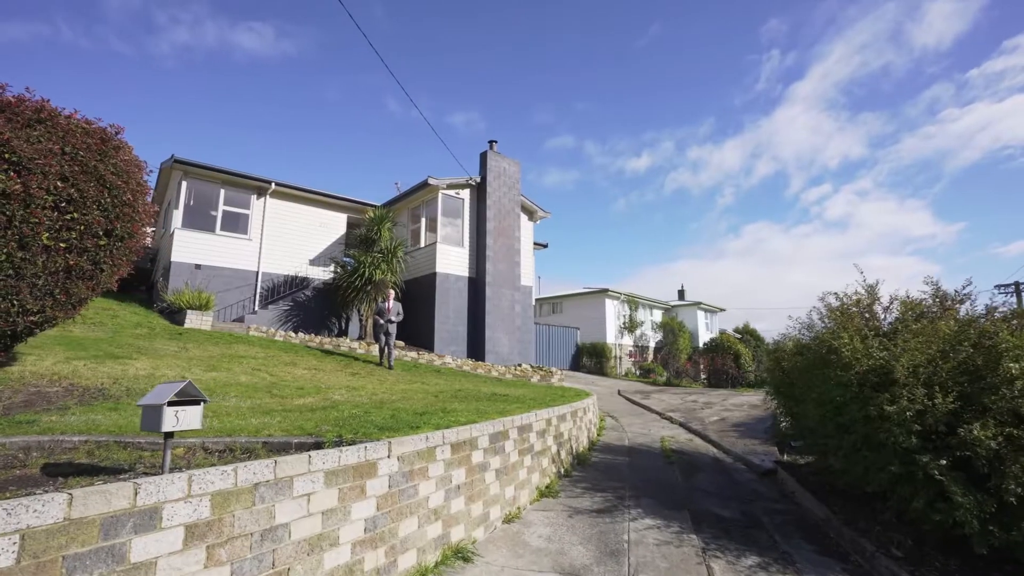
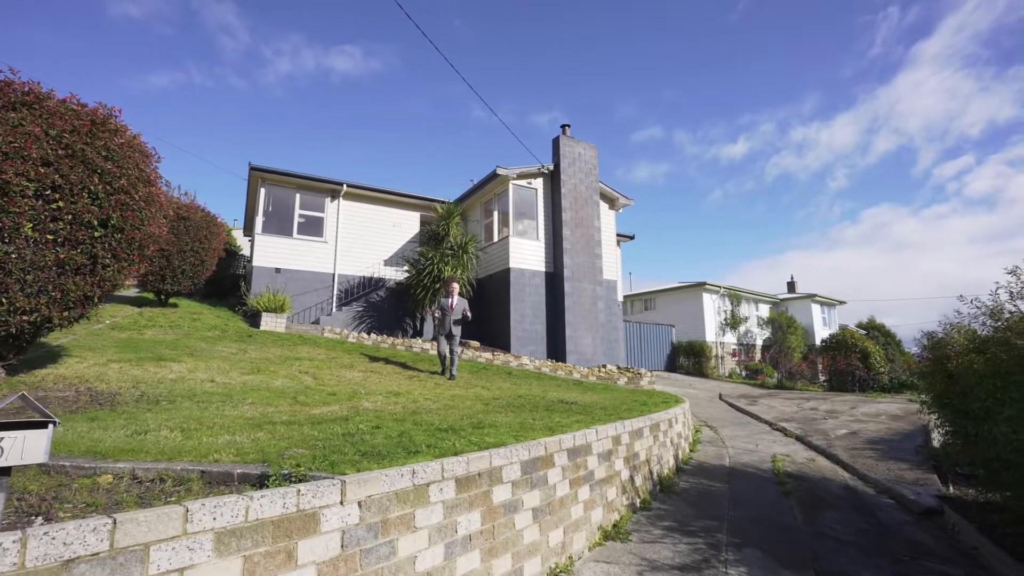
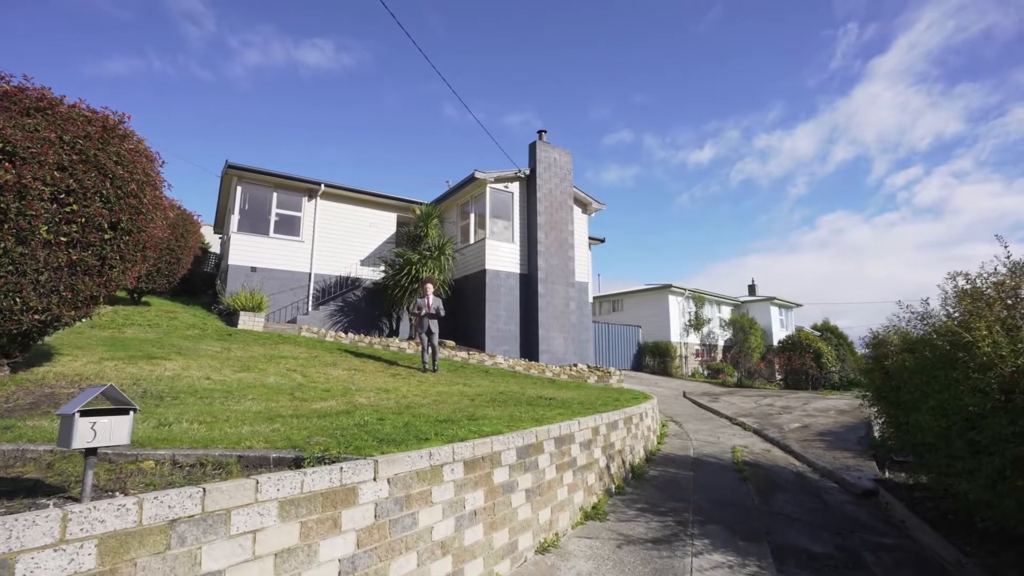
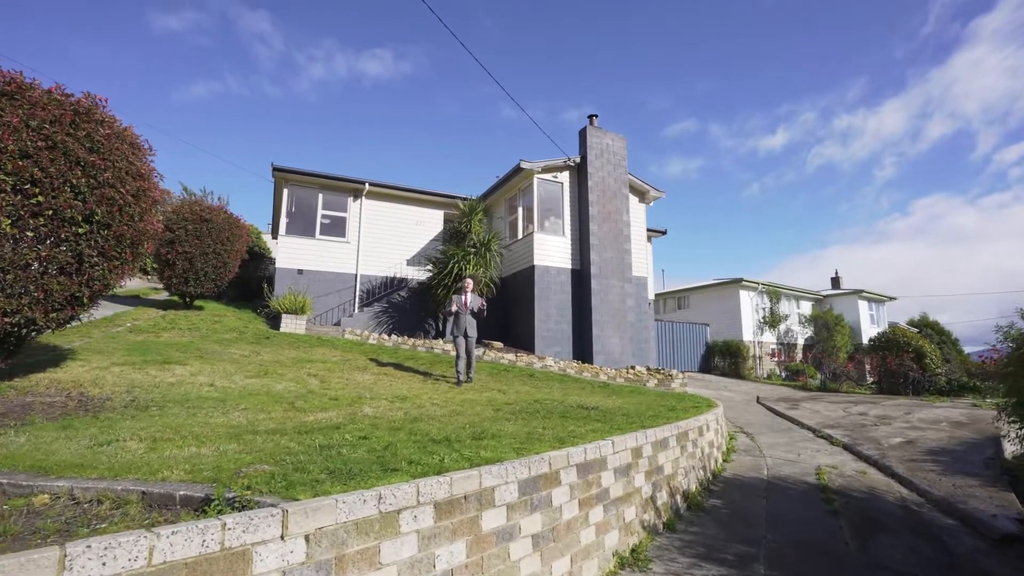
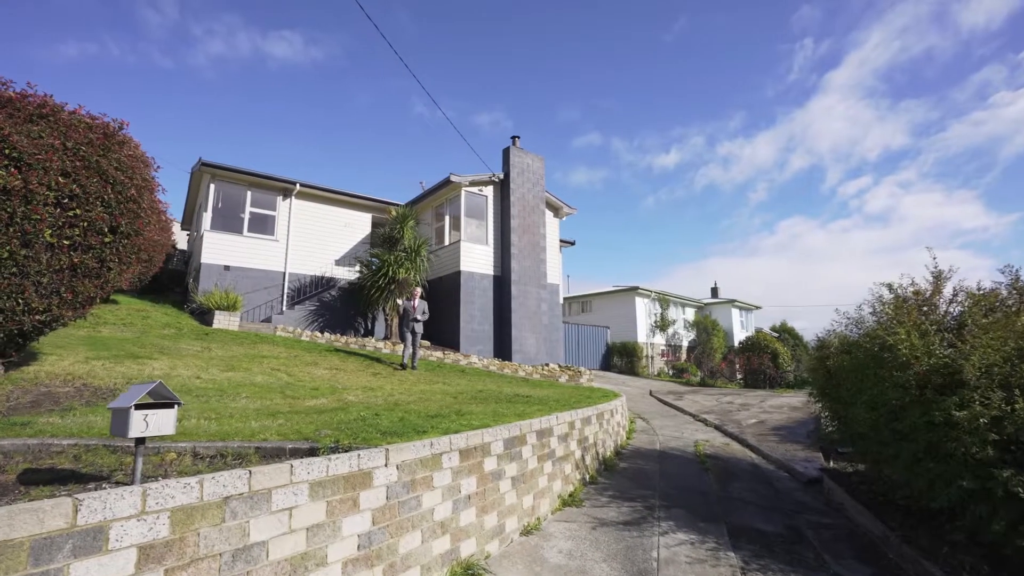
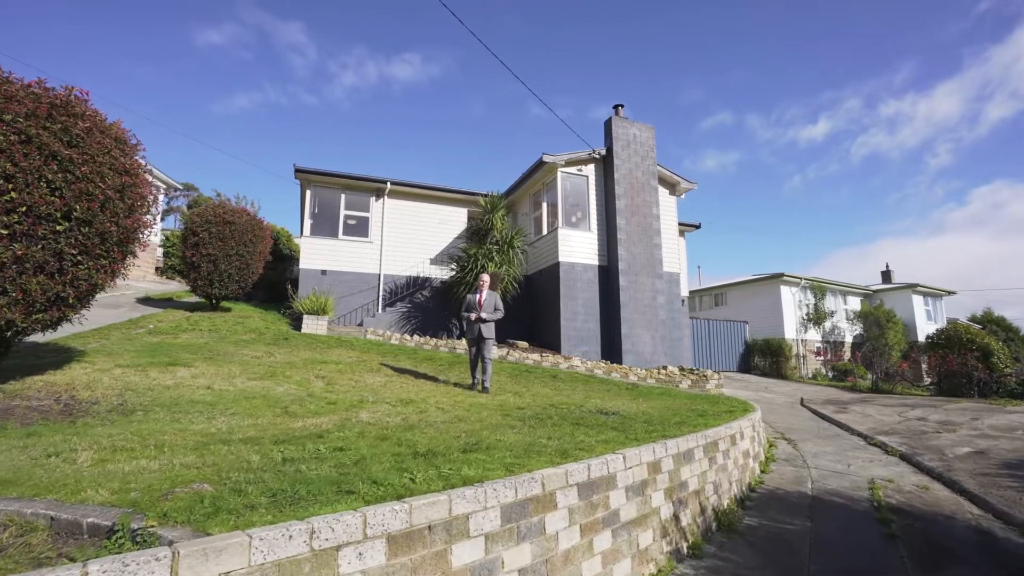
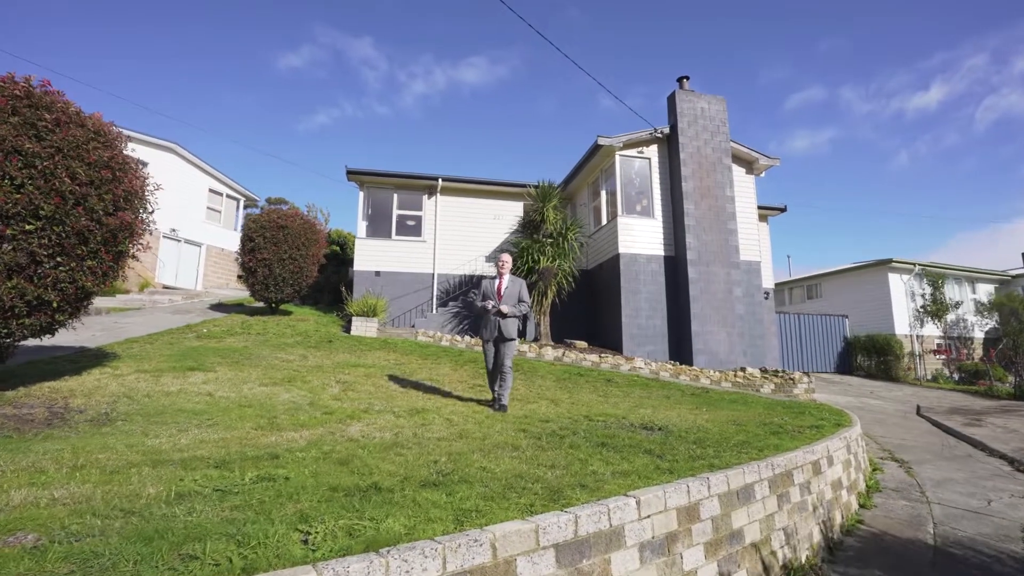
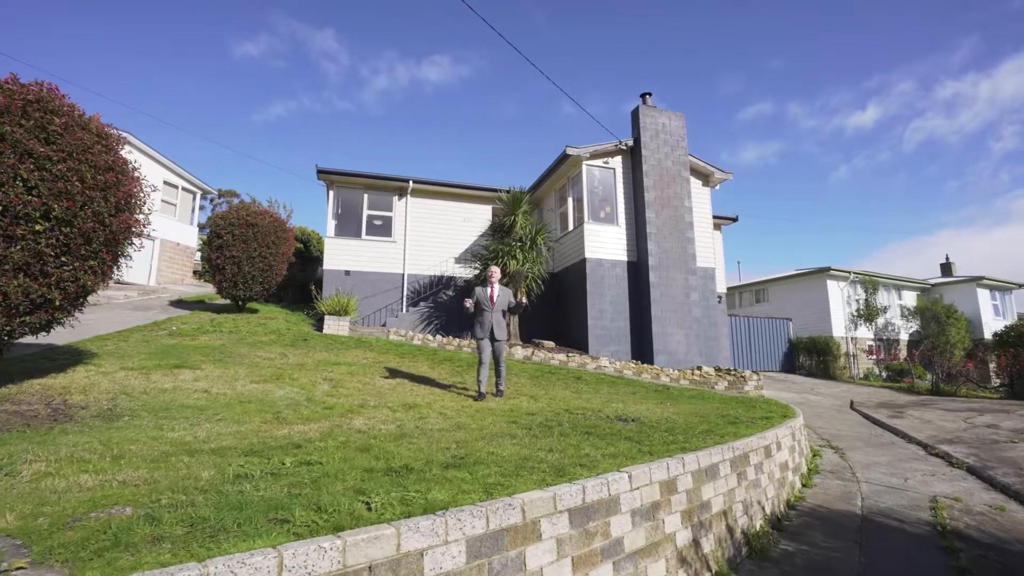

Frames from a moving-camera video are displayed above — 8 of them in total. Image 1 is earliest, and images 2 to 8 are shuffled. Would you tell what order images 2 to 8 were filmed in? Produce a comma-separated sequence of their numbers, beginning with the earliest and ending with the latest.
5, 3, 2, 4, 6, 8, 7
